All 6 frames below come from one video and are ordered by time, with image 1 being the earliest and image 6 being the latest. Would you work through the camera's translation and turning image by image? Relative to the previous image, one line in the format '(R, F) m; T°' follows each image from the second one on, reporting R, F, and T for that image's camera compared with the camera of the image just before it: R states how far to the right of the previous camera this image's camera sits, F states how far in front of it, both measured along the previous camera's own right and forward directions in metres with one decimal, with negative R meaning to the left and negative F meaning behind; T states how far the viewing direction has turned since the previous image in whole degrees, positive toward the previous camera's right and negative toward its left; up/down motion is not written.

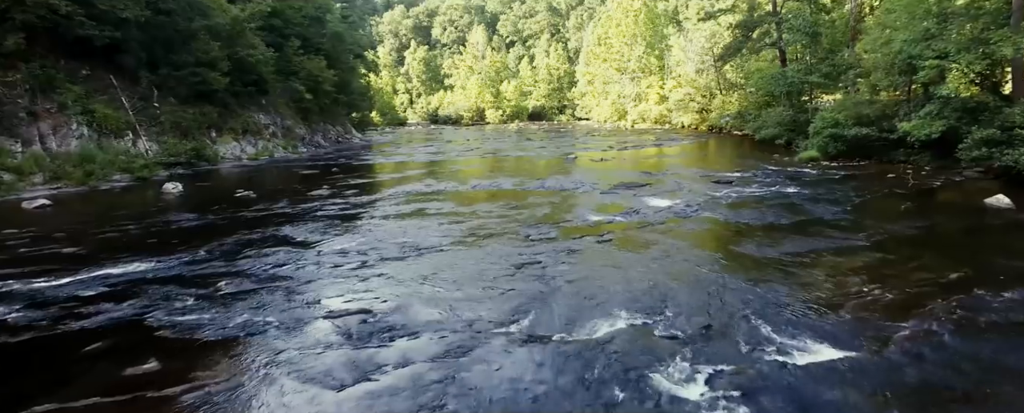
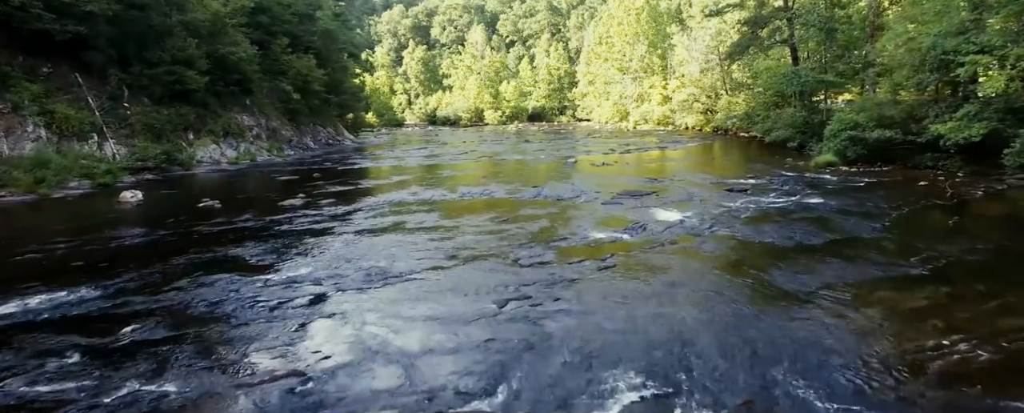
(+0.2, +1.5) m; 0°
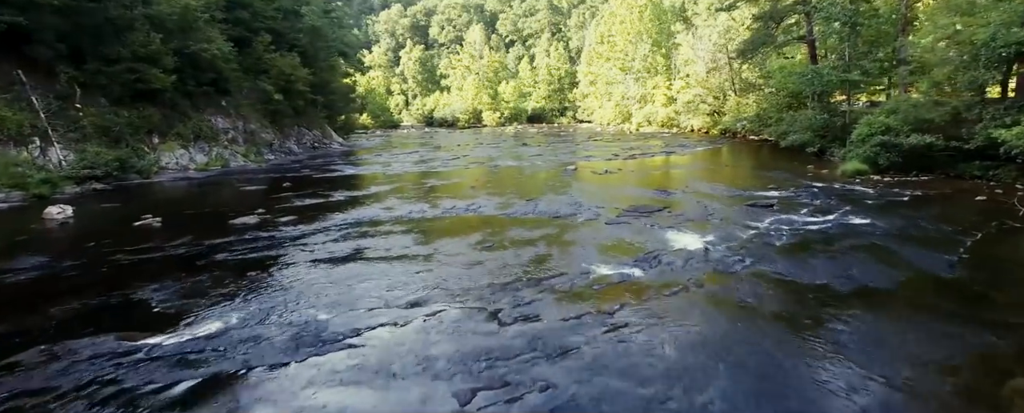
(+0.3, +2.0) m; 0°
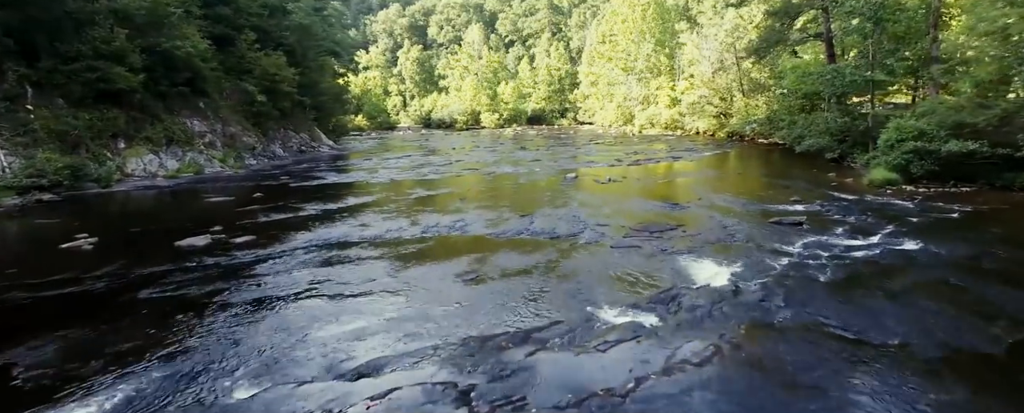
(+0.2, +1.7) m; 0°
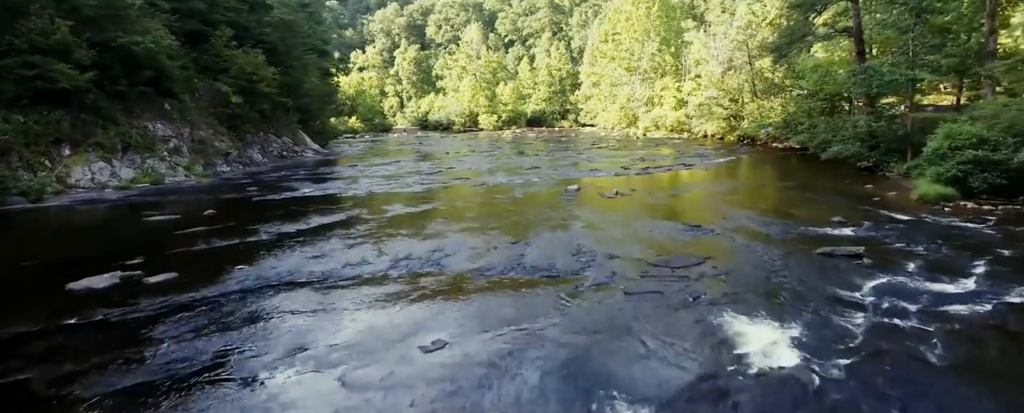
(+0.2, +2.3) m; 0°
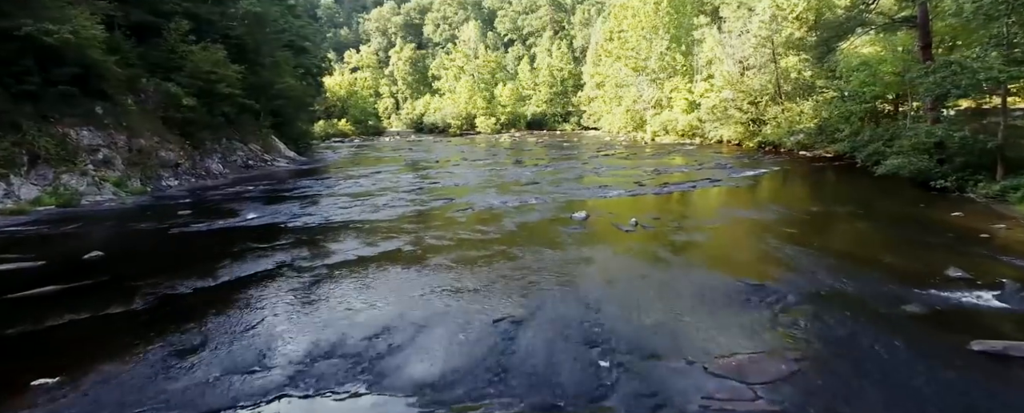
(+0.2, +3.7) m; 0°
